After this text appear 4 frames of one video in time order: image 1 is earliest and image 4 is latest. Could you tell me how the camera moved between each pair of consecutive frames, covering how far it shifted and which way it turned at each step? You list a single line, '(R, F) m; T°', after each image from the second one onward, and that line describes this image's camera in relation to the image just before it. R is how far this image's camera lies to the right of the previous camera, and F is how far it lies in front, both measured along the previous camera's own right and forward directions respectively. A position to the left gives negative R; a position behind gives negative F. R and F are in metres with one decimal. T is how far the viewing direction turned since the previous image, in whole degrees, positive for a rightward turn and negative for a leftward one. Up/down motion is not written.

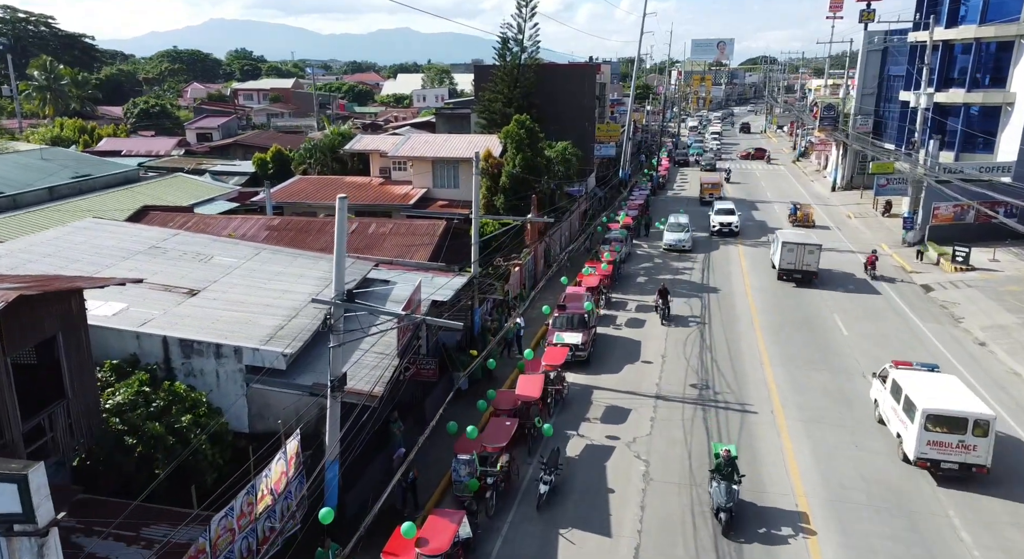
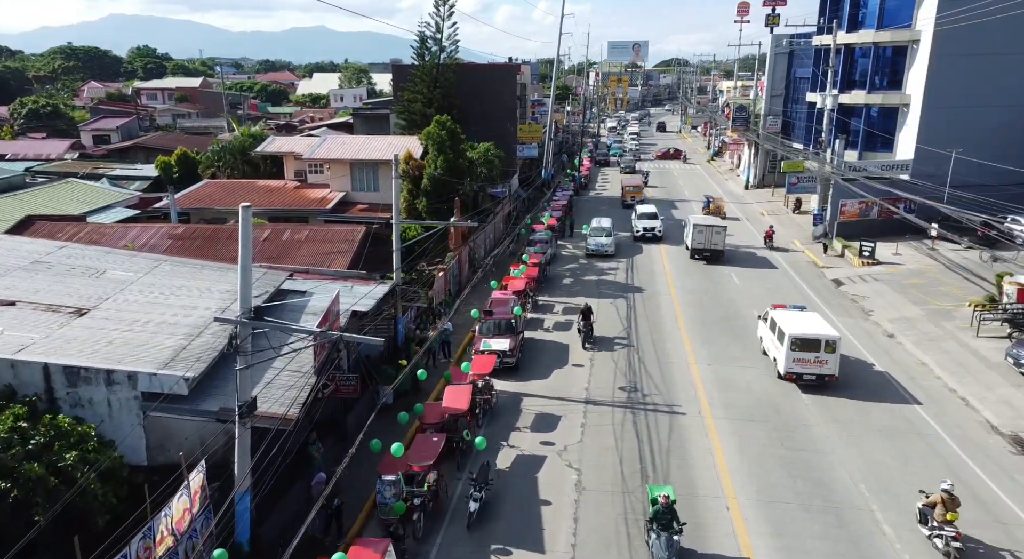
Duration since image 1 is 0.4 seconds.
(0.0, +0.7) m; +6°
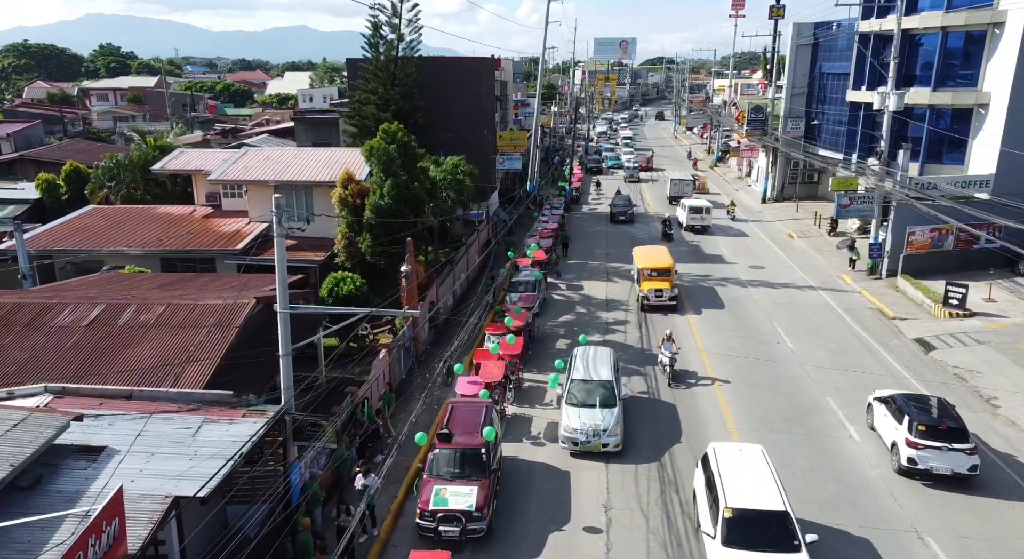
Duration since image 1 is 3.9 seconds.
(+0.3, +8.8) m; +1°
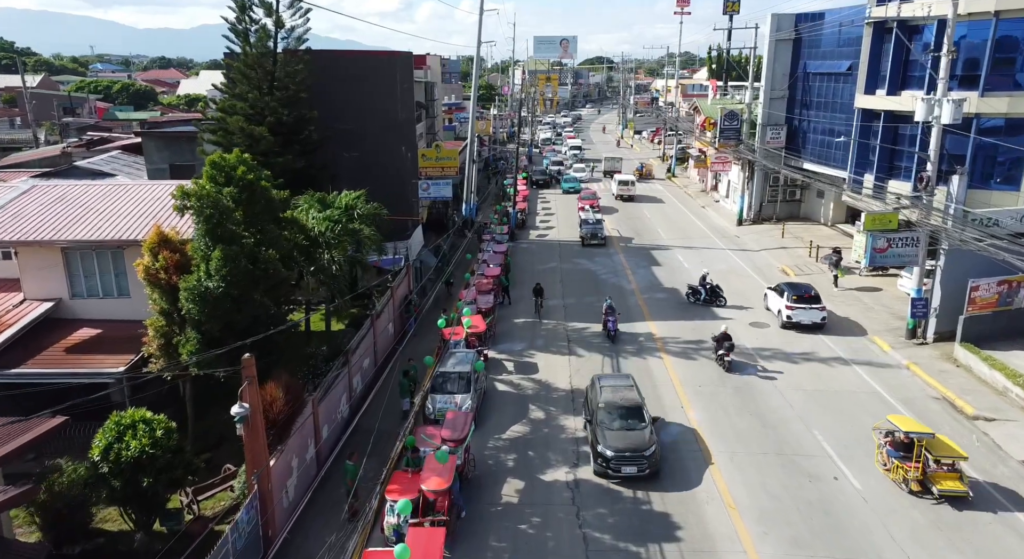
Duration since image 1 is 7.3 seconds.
(+0.5, +9.2) m; +4°
